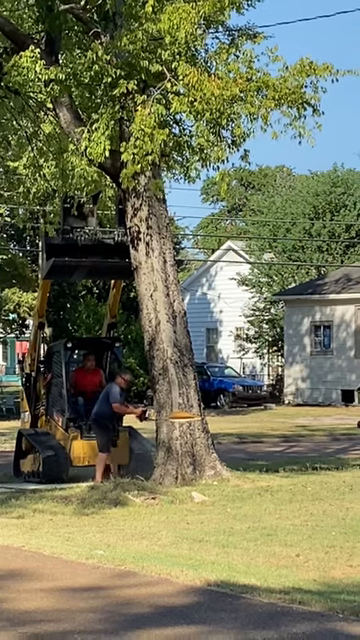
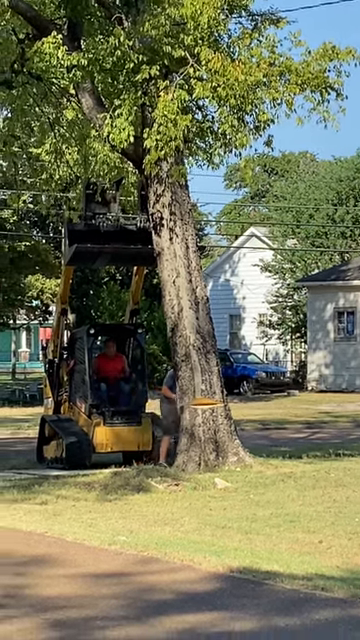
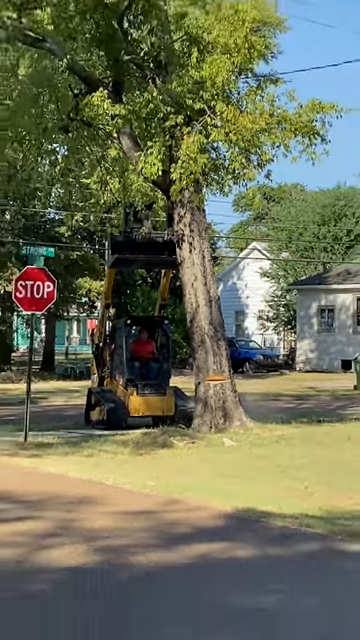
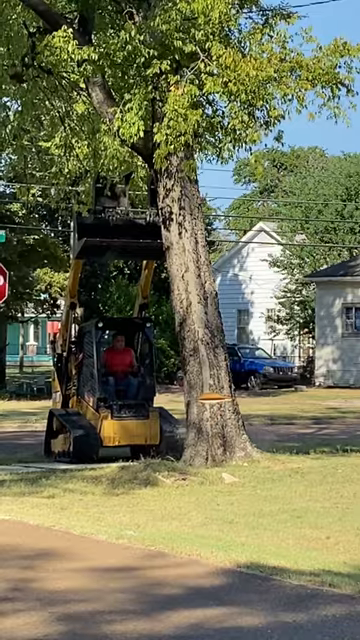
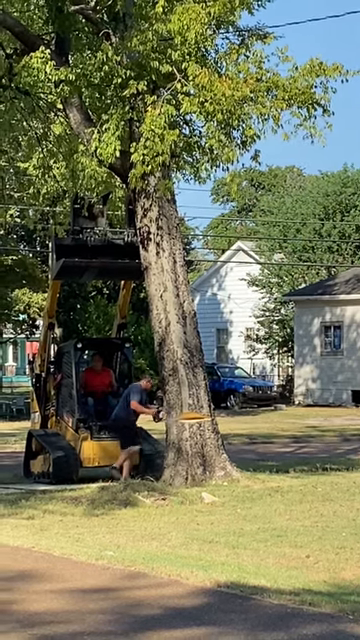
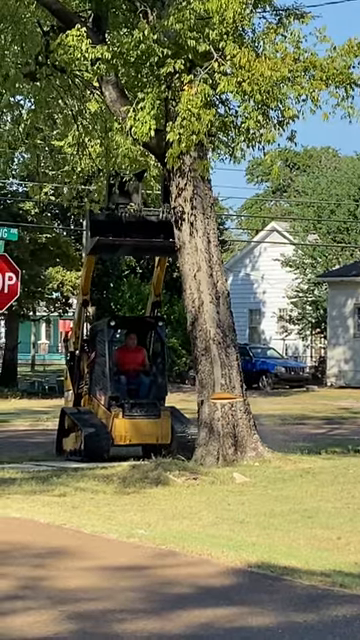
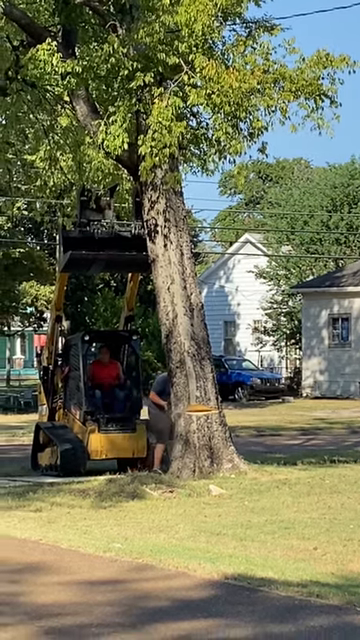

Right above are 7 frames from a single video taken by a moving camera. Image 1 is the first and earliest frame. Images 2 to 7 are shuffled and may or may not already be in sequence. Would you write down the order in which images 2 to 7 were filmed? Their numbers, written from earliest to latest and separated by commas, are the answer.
5, 7, 2, 4, 6, 3
